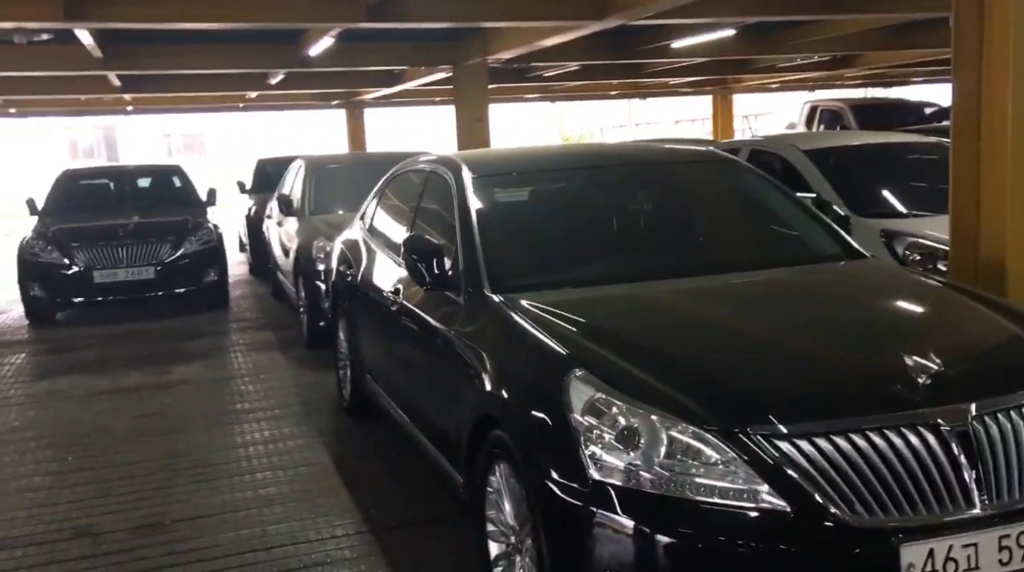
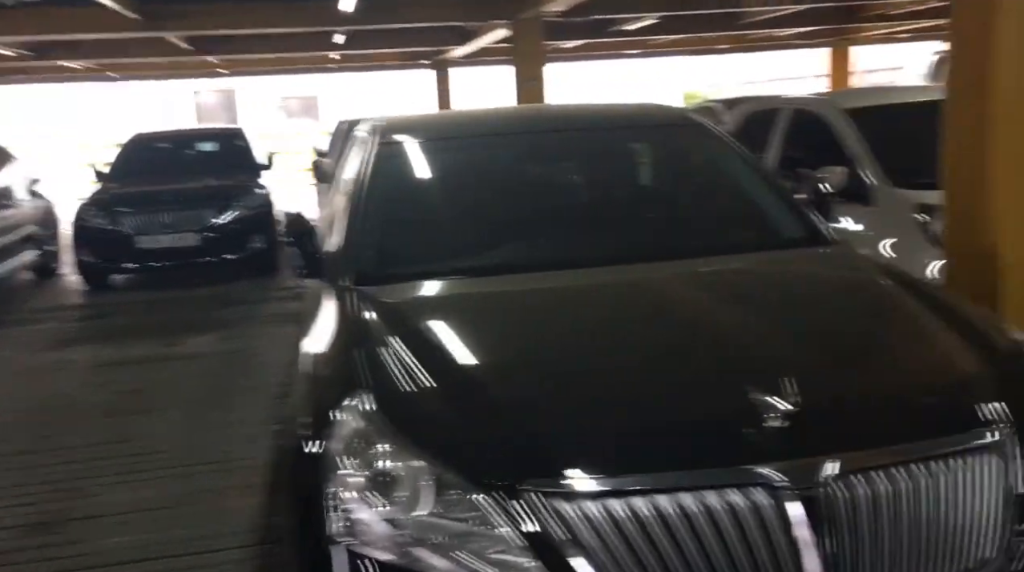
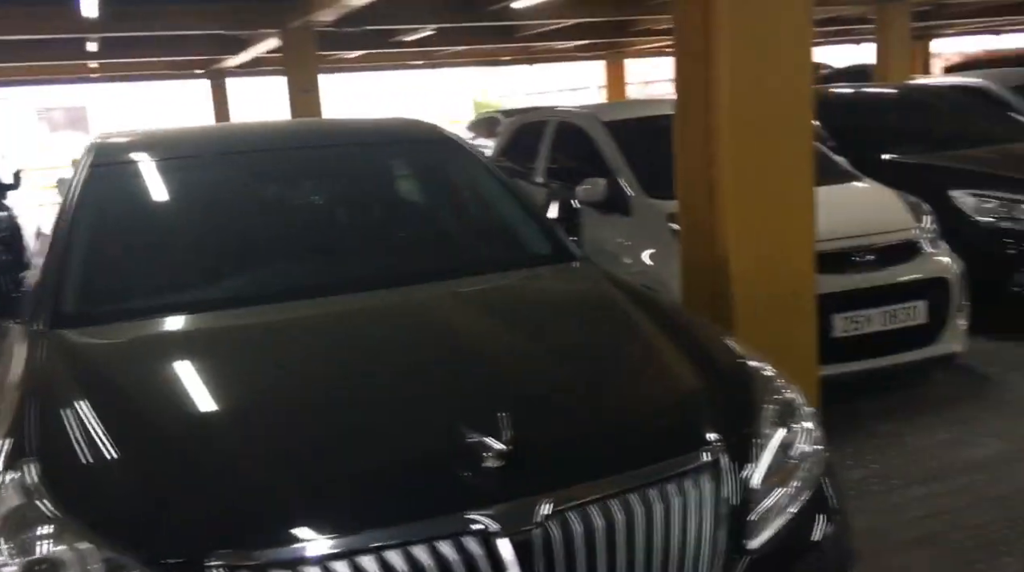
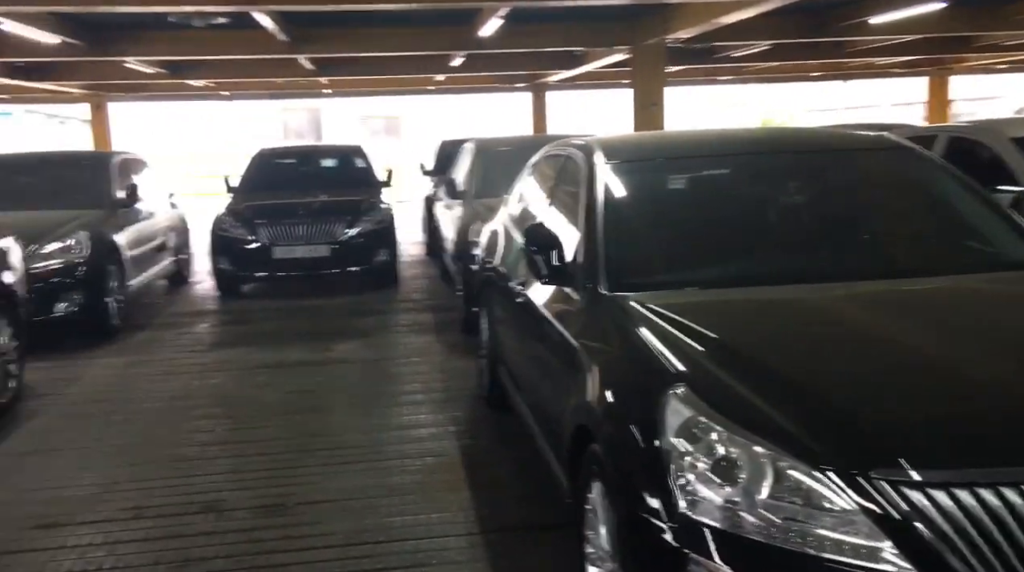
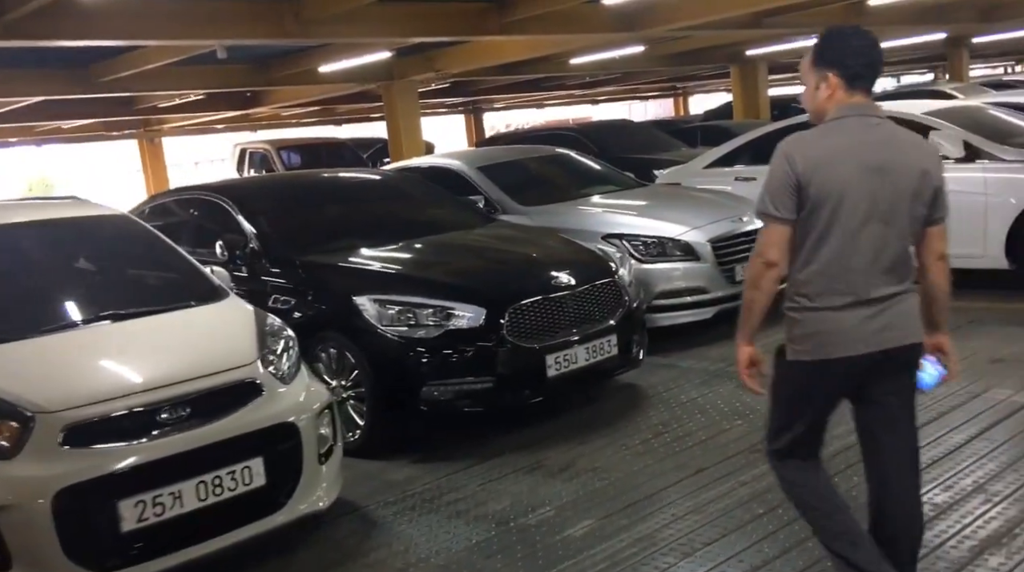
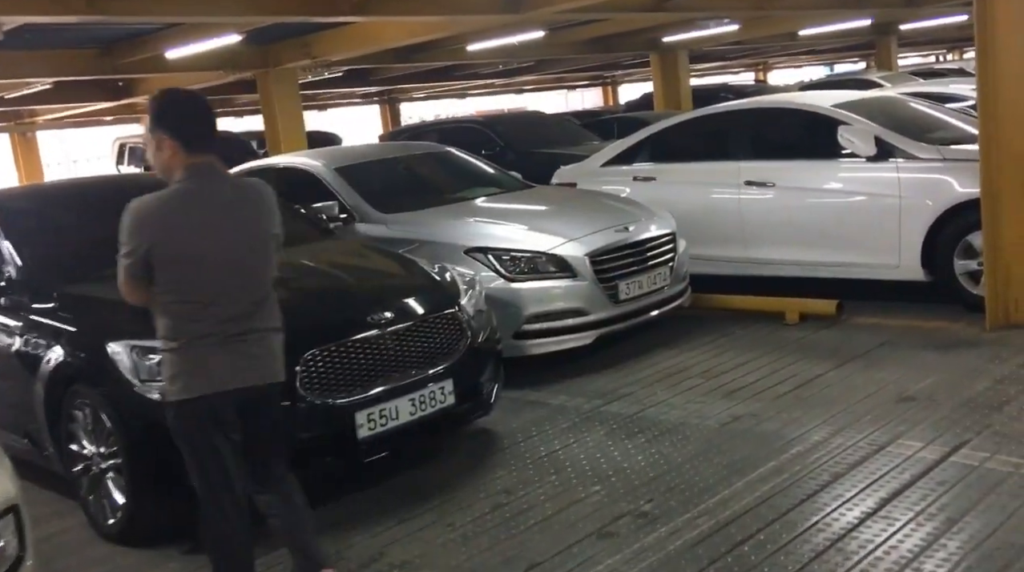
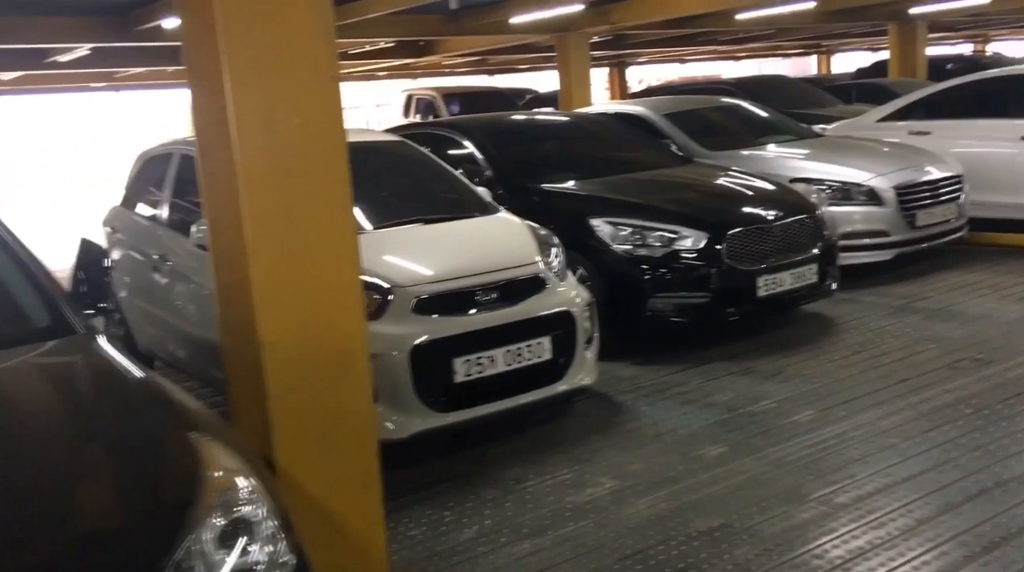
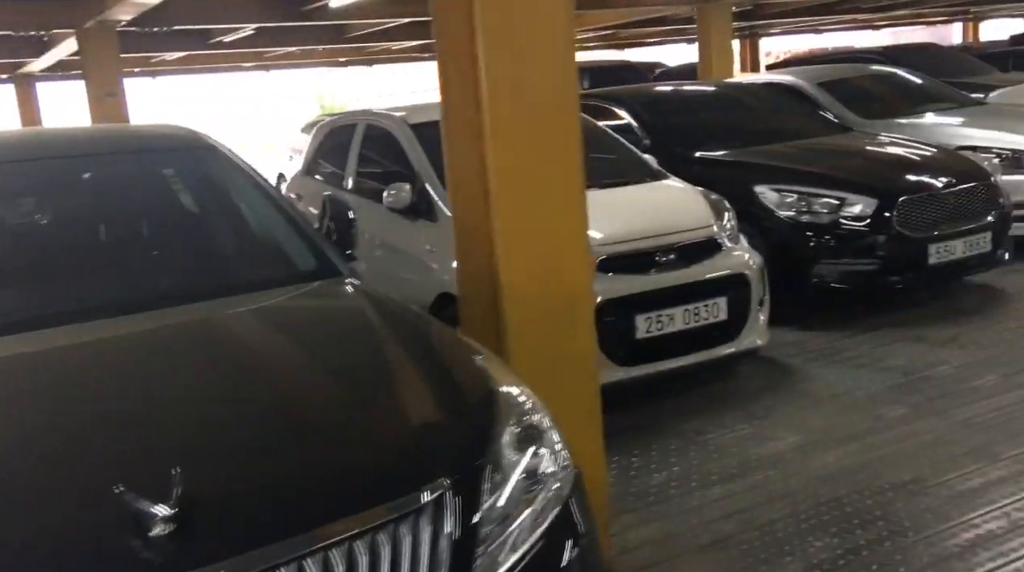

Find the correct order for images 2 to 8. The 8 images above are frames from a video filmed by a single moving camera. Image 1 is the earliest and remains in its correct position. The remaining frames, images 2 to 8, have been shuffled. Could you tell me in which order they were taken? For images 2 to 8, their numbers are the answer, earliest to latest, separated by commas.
4, 2, 3, 8, 7, 5, 6
